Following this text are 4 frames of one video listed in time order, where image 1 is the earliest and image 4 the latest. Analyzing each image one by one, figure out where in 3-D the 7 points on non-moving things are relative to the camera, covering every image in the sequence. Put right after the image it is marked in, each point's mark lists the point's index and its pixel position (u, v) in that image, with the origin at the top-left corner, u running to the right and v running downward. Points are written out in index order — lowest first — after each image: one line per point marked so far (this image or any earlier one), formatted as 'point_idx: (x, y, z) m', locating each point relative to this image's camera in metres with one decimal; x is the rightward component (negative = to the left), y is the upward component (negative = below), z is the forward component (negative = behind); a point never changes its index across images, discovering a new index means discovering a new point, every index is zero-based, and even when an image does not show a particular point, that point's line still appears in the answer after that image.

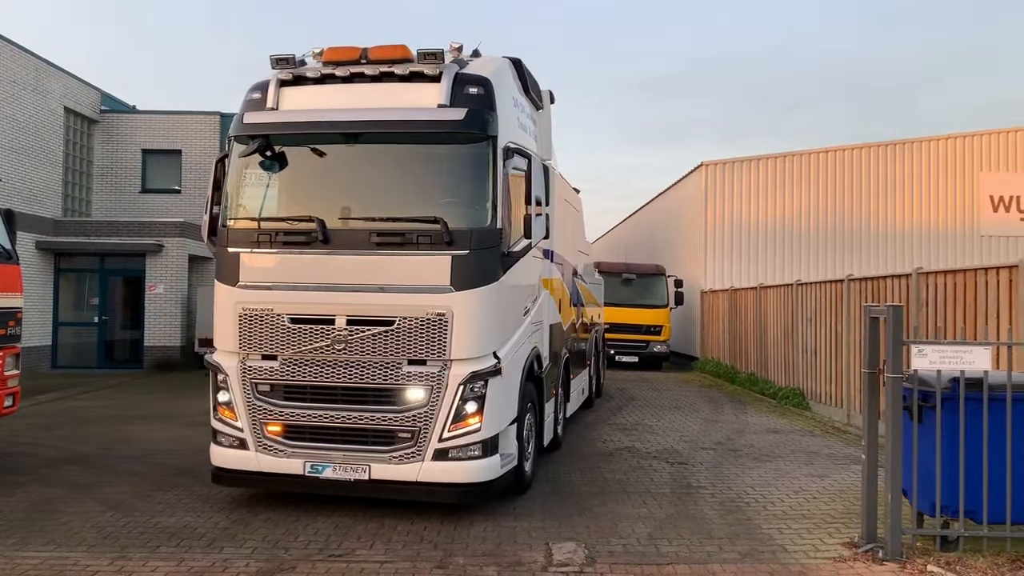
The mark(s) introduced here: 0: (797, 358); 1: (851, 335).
0: (+5.1, -1.3, +14.0) m
1: (+5.1, -0.7, +11.6) m
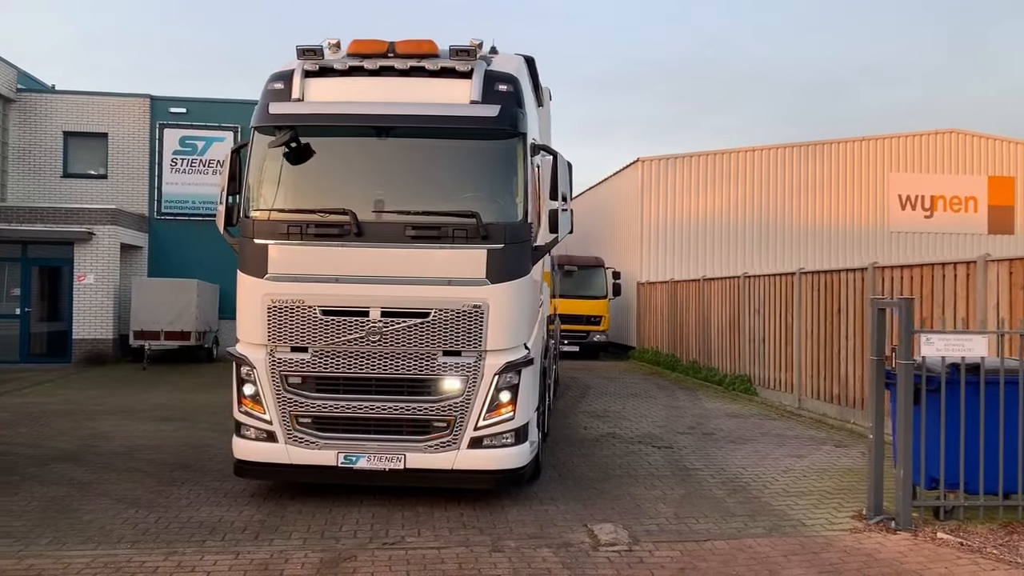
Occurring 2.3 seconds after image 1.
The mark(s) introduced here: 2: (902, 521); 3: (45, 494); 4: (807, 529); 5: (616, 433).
0: (+4.4, -1.1, +14.7) m
1: (+4.6, -0.6, +12.3) m
2: (+2.8, -1.6, +5.5) m
3: (-3.7, -1.7, +6.2) m
4: (+2.1, -1.7, +5.6) m
5: (+1.3, -1.8, +9.7) m
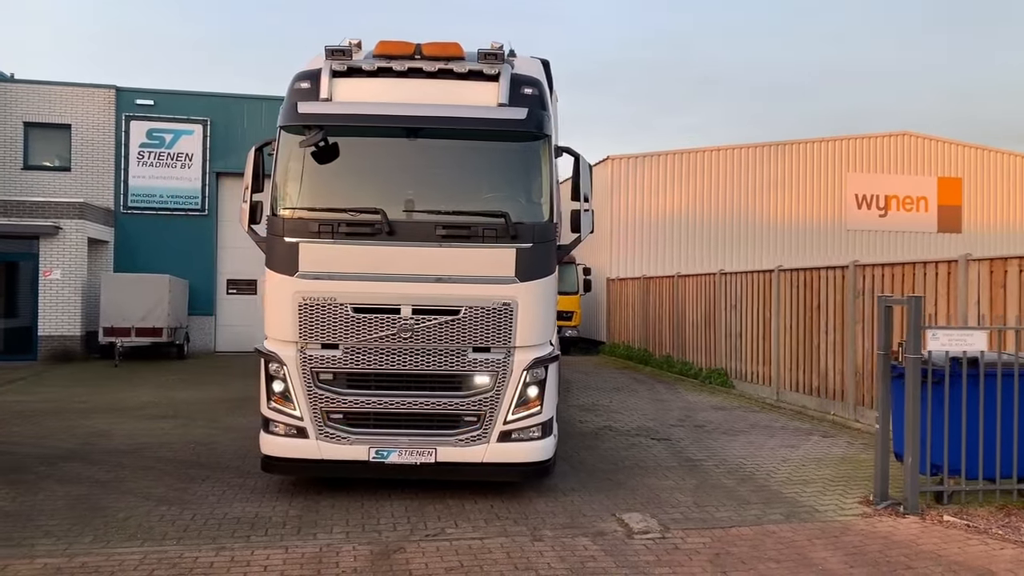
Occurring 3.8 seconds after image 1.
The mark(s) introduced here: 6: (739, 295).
0: (+4.1, -1.0, +15.1) m
1: (+4.4, -0.6, +12.8) m
2: (+3.0, -1.6, +5.8) m
3: (-3.5, -1.6, +6.2) m
4: (+2.4, -1.7, +5.9) m
5: (+1.3, -1.8, +9.9) m
6: (+4.2, -0.1, +14.4) m
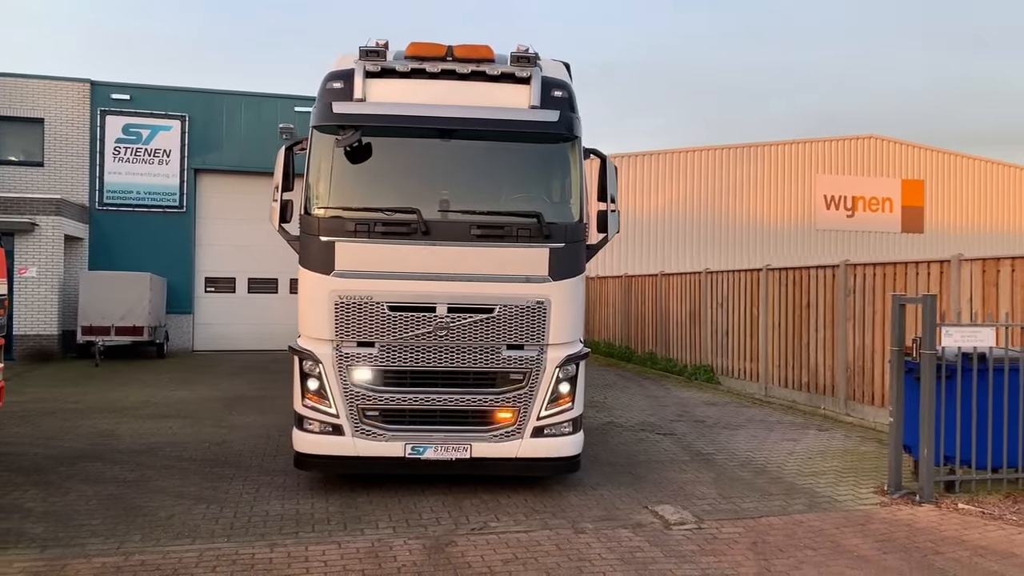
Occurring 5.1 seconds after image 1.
0: (+3.9, -1.0, +15.5) m
1: (+4.3, -0.5, +13.2) m
2: (+3.3, -1.6, +6.1) m
3: (-3.3, -1.6, +6.1) m
4: (+2.6, -1.7, +6.2) m
5: (+1.3, -1.7, +10.1) m
6: (+4.1, -0.1, +14.7) m
